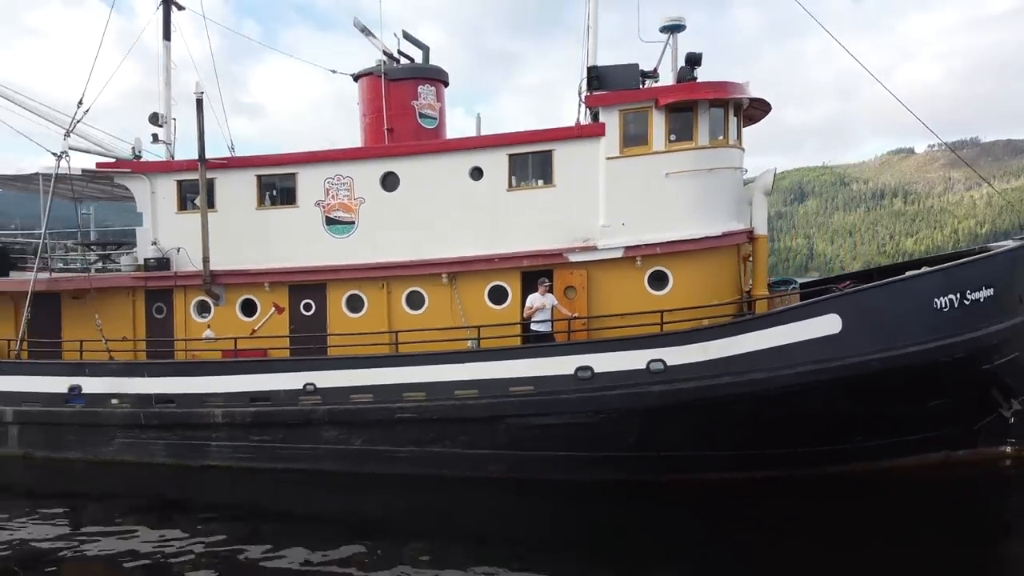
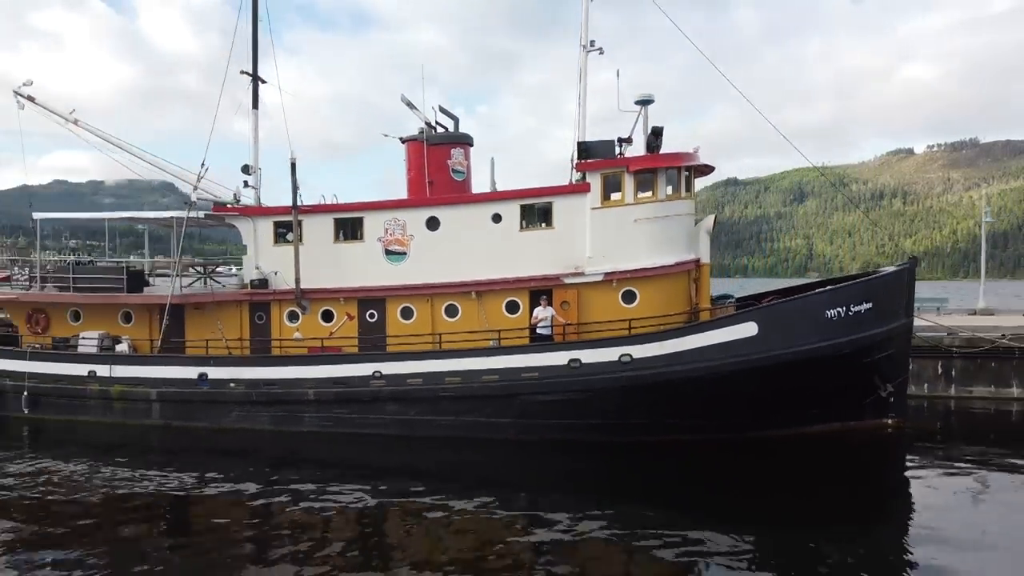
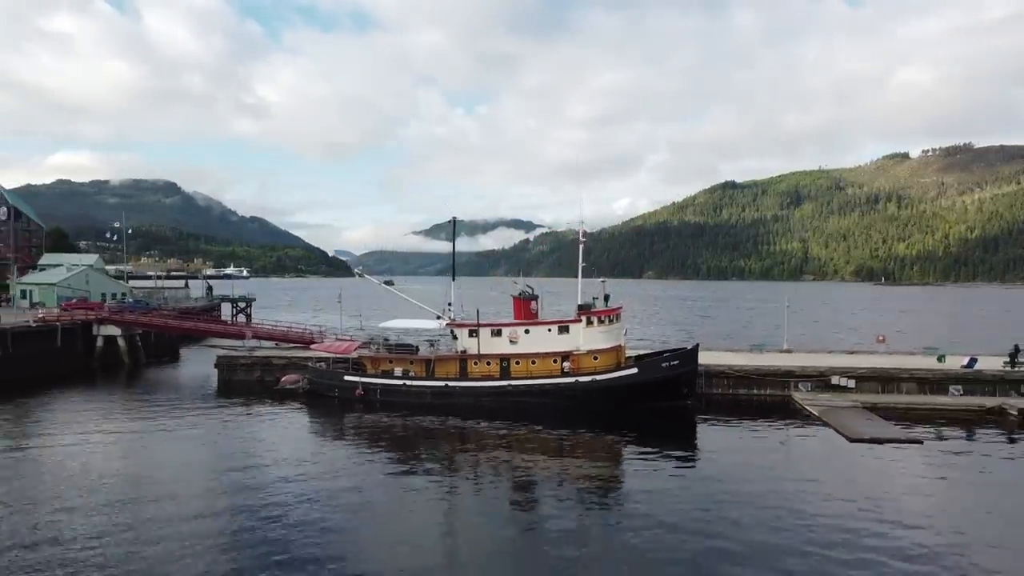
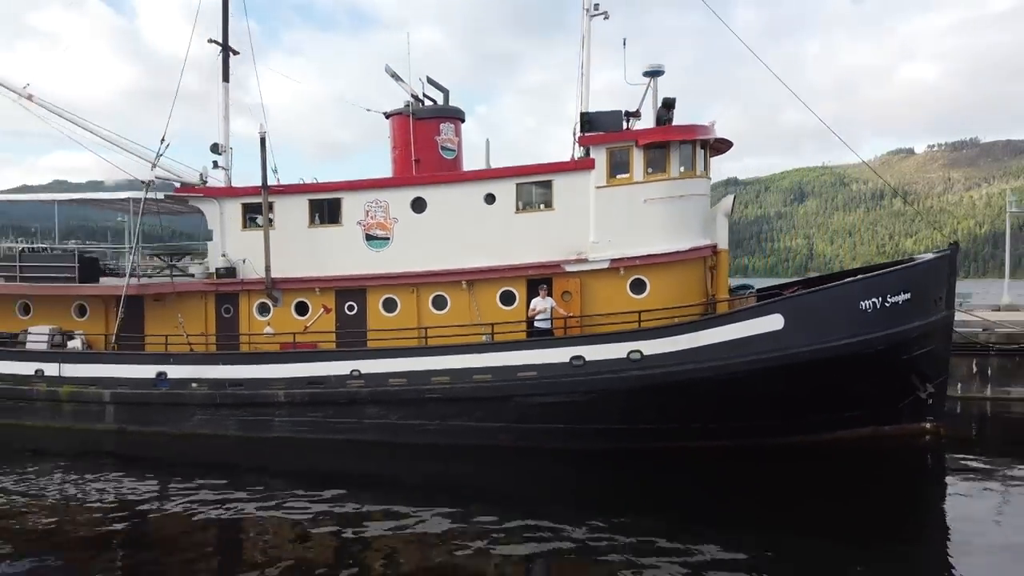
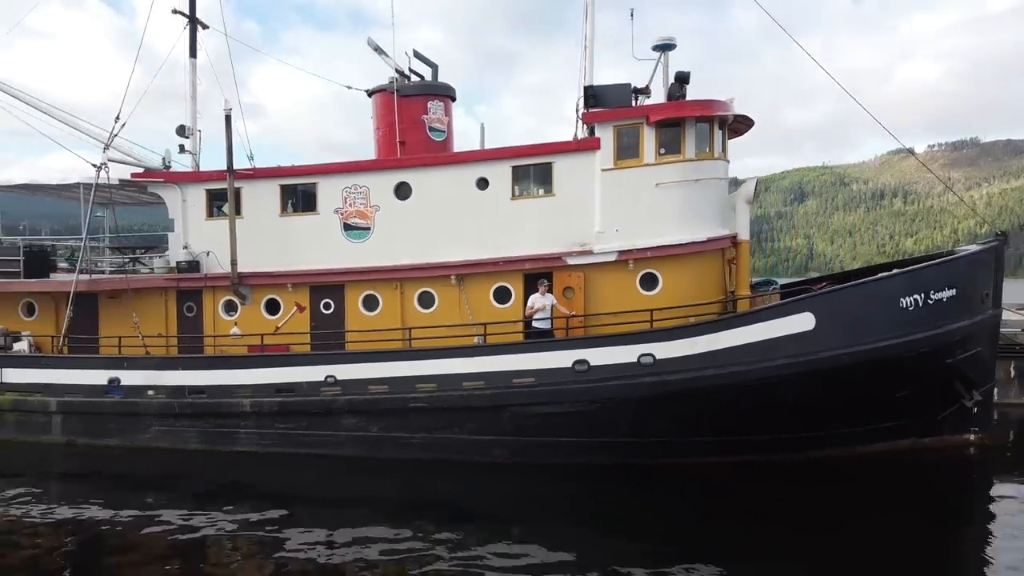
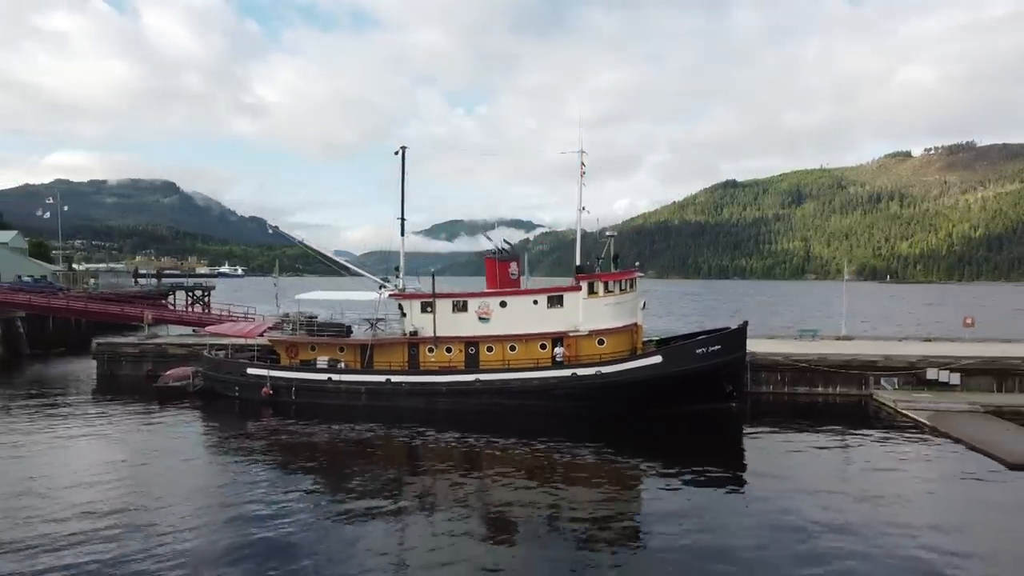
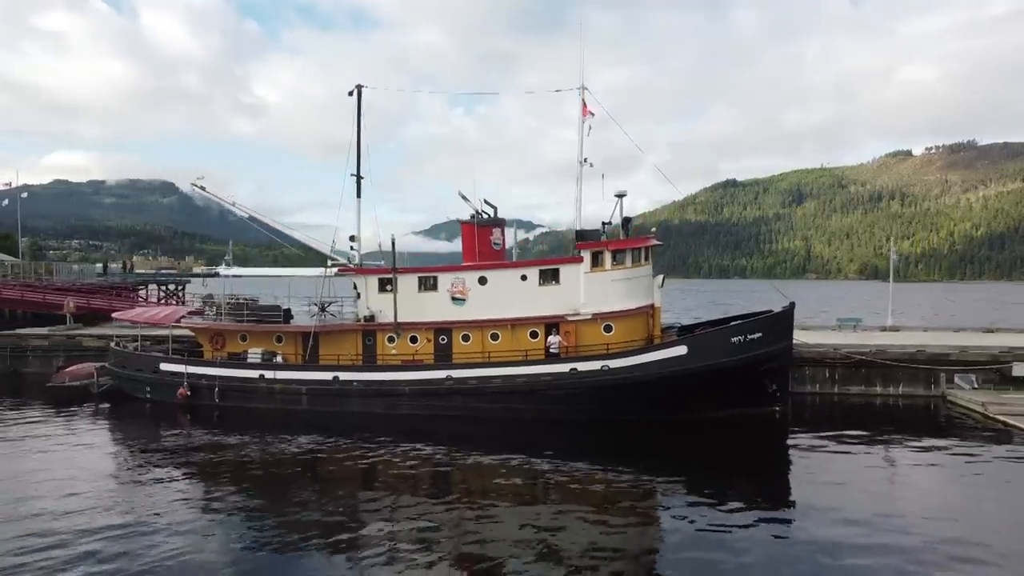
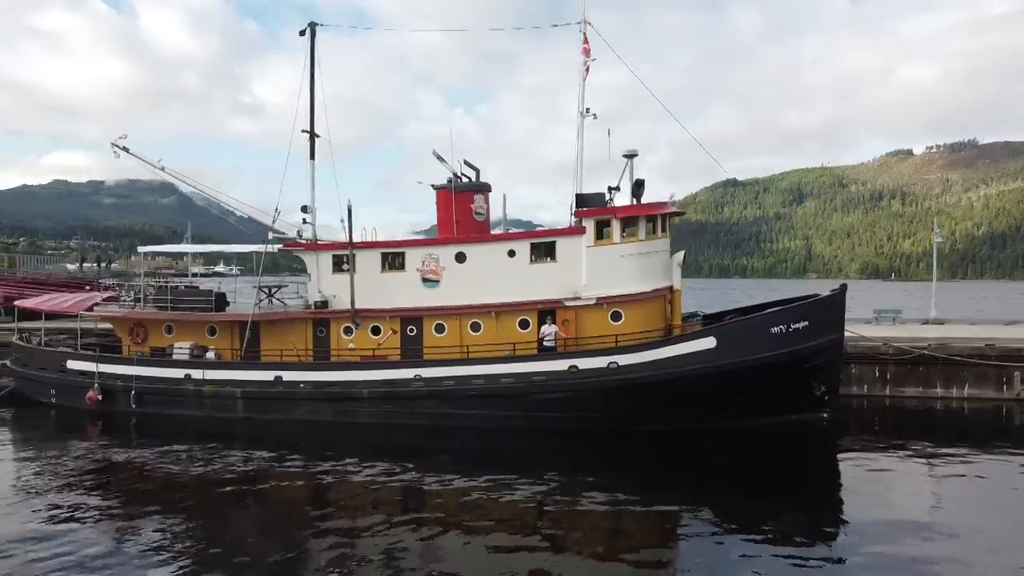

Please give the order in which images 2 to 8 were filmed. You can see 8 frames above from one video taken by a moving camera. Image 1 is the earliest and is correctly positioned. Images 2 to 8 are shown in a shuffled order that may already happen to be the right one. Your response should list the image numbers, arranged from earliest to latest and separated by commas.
5, 4, 2, 8, 7, 6, 3
